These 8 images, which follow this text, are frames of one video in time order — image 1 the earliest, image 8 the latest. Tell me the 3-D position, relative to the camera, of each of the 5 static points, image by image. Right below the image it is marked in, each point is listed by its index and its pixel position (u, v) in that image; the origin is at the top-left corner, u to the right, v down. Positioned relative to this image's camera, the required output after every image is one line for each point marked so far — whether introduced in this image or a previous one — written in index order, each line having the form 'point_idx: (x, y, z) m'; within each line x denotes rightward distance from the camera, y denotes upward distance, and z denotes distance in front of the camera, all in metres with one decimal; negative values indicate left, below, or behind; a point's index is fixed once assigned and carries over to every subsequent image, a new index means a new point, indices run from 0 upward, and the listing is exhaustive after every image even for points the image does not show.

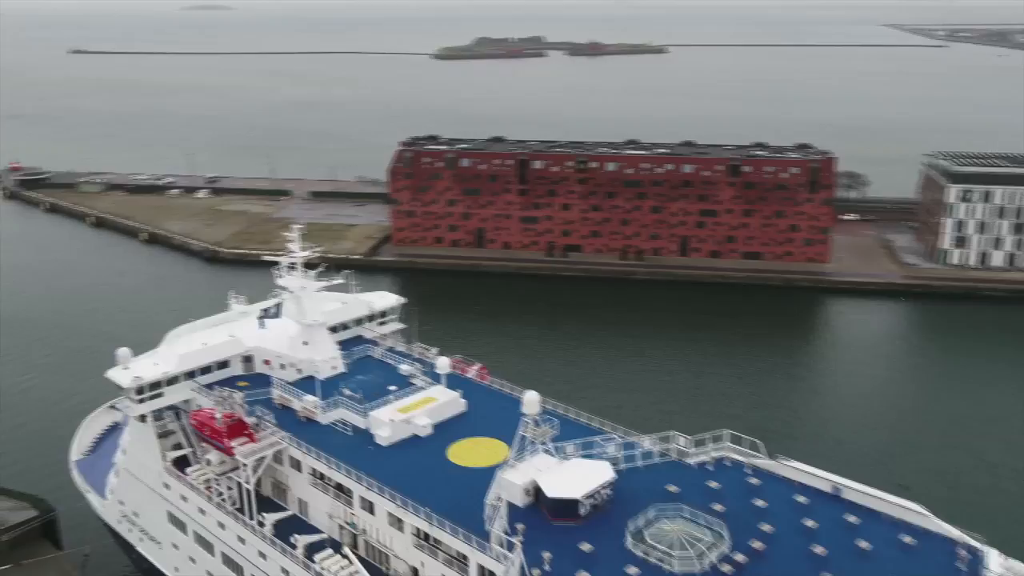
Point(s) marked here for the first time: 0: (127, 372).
0: (-3.9, -0.9, +9.0) m
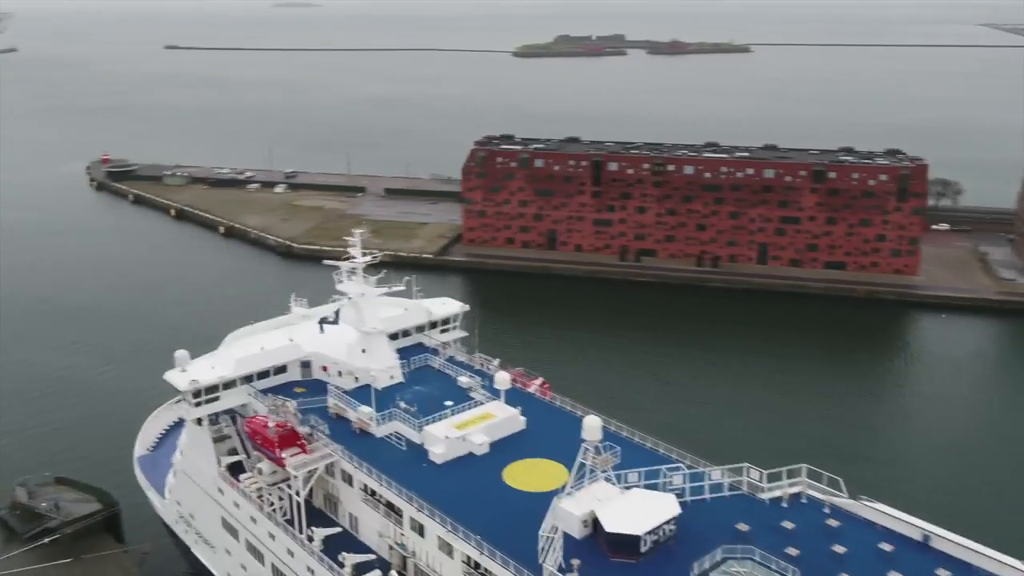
0: (-3.3, -0.9, +8.9) m
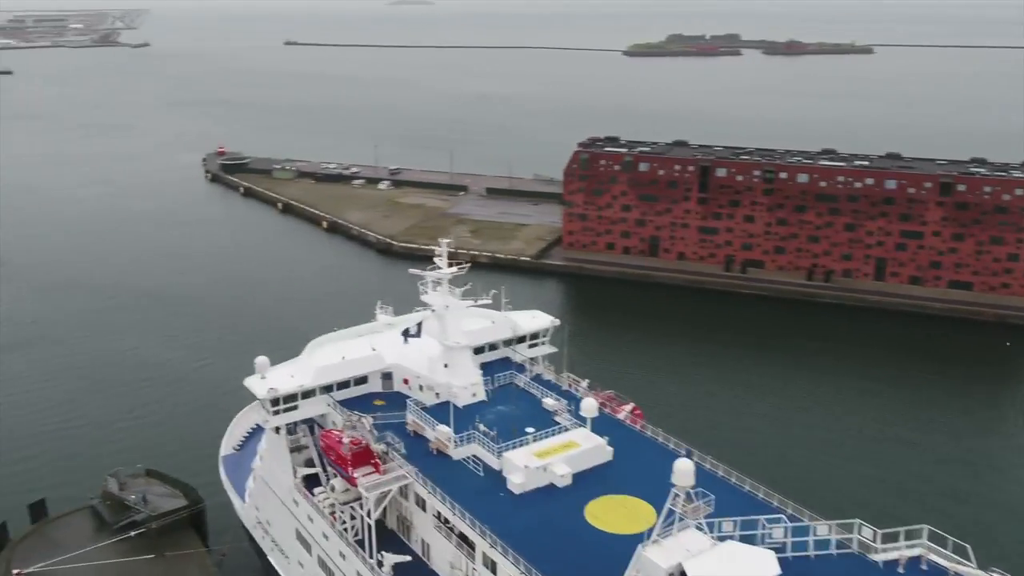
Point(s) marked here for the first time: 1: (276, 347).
0: (-2.4, -0.9, +8.7) m
1: (-5.1, -1.2, +19.1) m
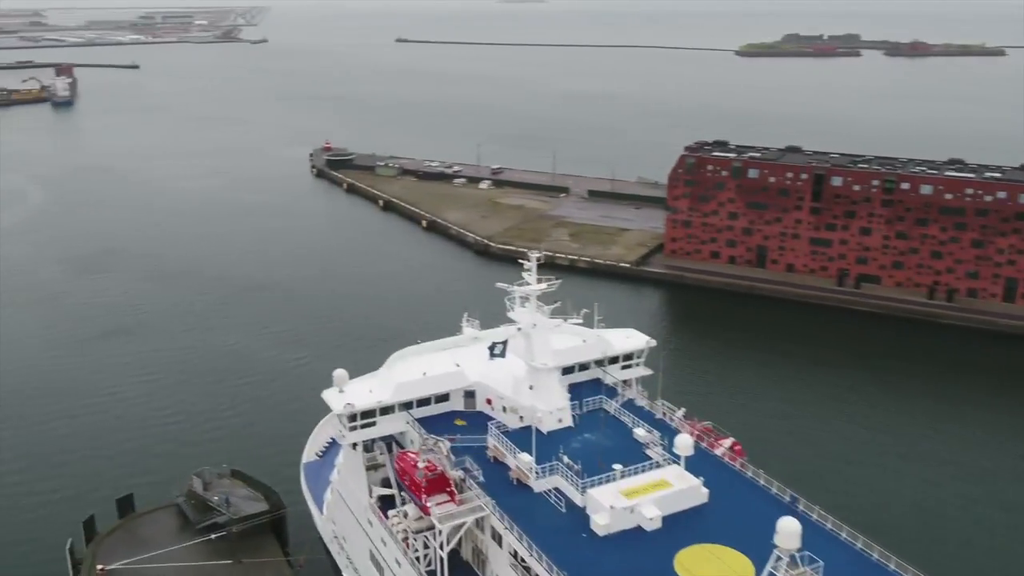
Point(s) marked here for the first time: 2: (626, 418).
0: (-1.6, -1.0, +8.4) m
1: (-3.1, -1.2, +19.0) m
2: (+1.1, -1.2, +8.5) m
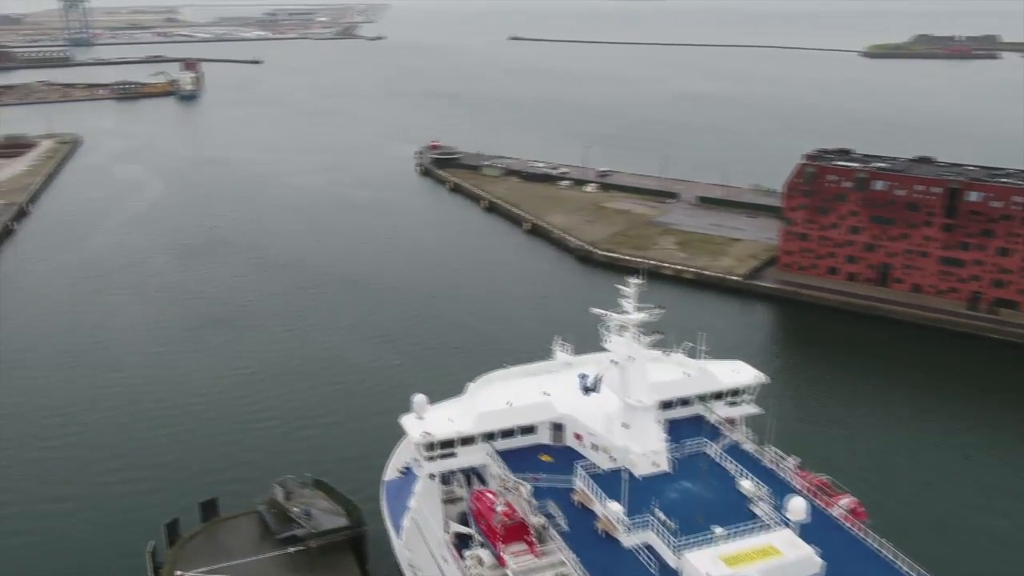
0: (-0.8, -1.2, +7.8) m
1: (-1.0, -1.3, +18.5) m
2: (+1.9, -1.5, +7.6) m
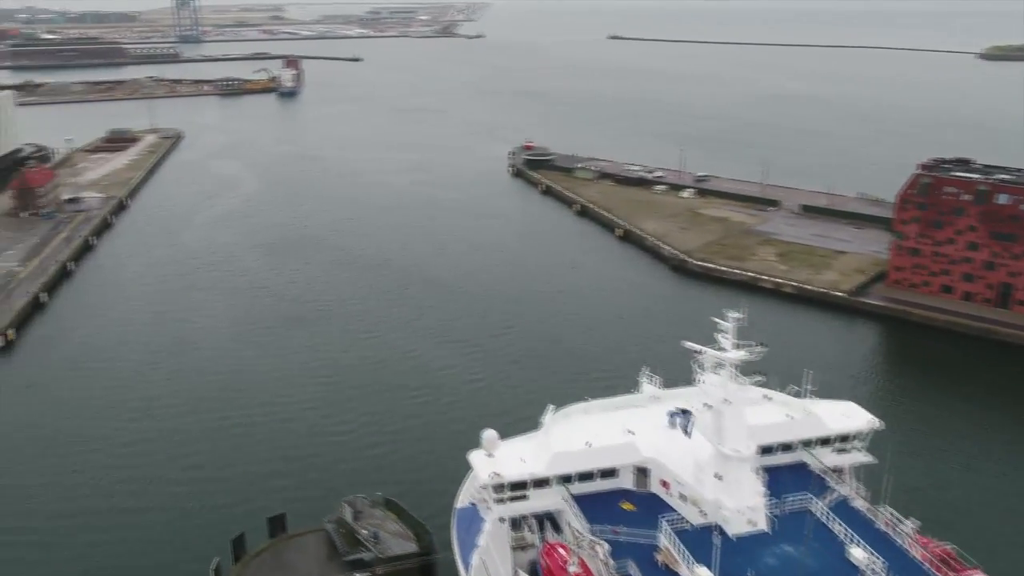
0: (-0.2, -1.4, +7.2) m
1: (+0.7, -1.5, +17.8) m
2: (+2.5, -1.8, +6.7) m
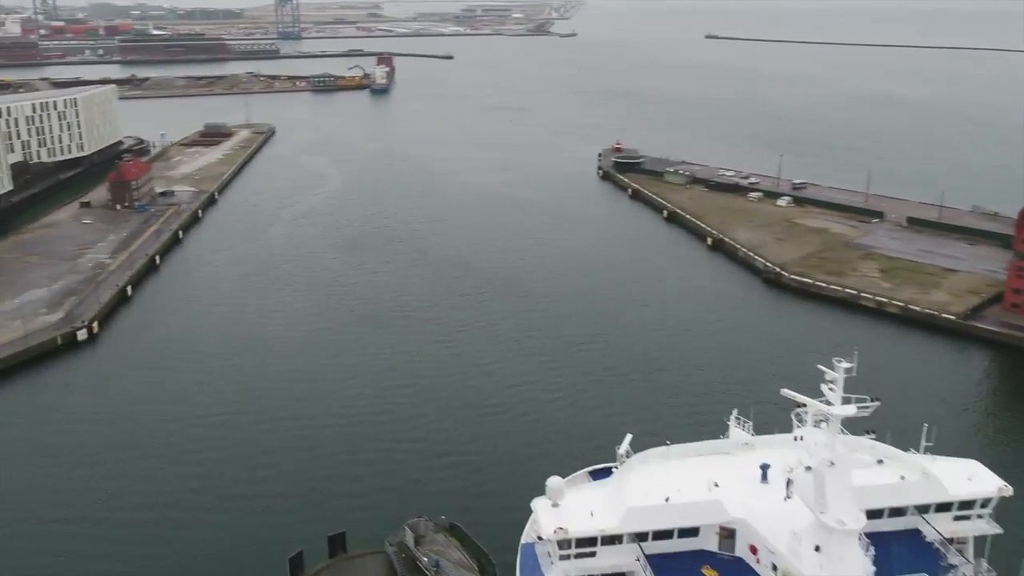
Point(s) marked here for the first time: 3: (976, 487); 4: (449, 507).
0: (+0.3, -1.6, +6.4) m
1: (+2.2, -1.8, +17.0) m
2: (+2.9, -2.1, +5.7) m
3: (+3.5, -1.5, +6.7) m
4: (-0.9, -3.2, +12.8) m
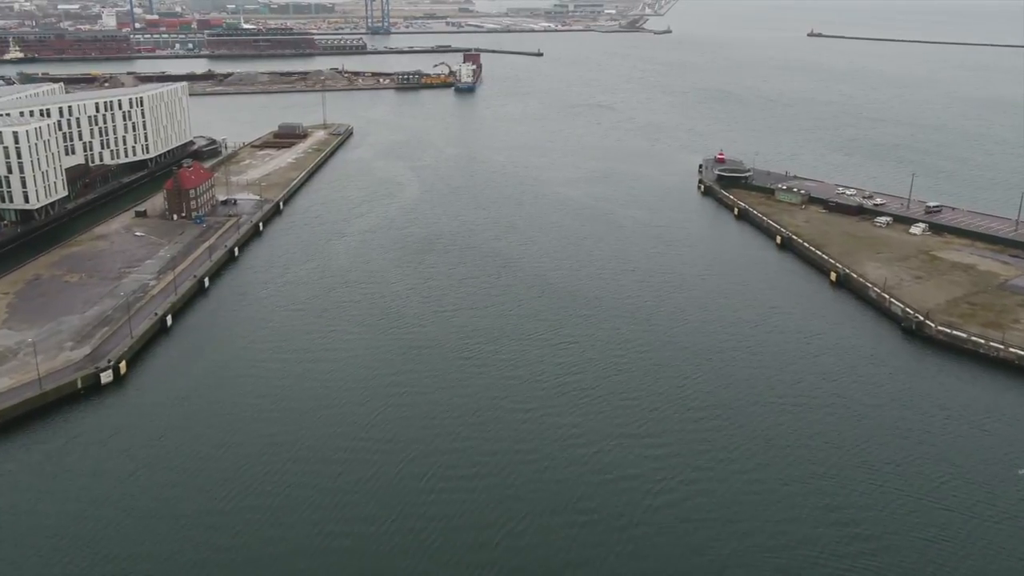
0: (+0.7, -2.6, +3.3) m
1: (+3.6, -2.8, +13.6) m
2: (+3.2, -3.2, +2.4) m
3: (+4.0, -2.6, +3.4) m
4: (+0.1, -4.1, +9.8) m
